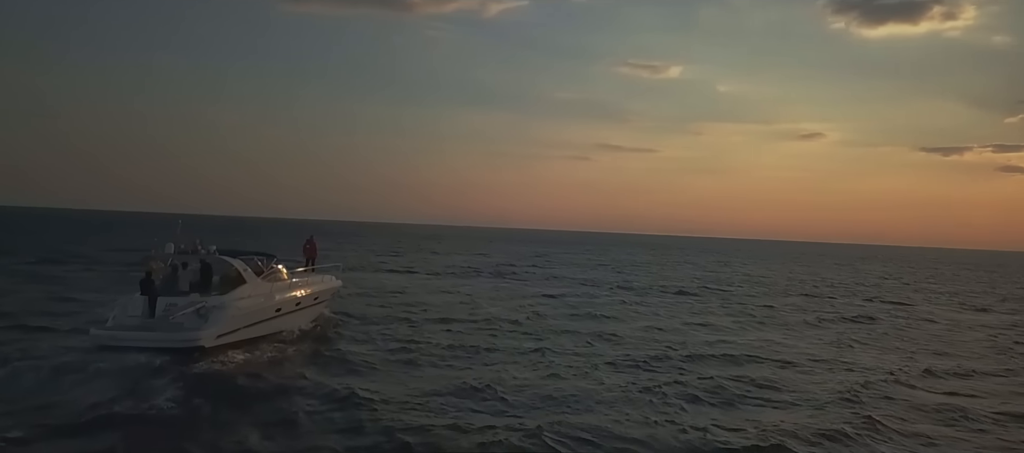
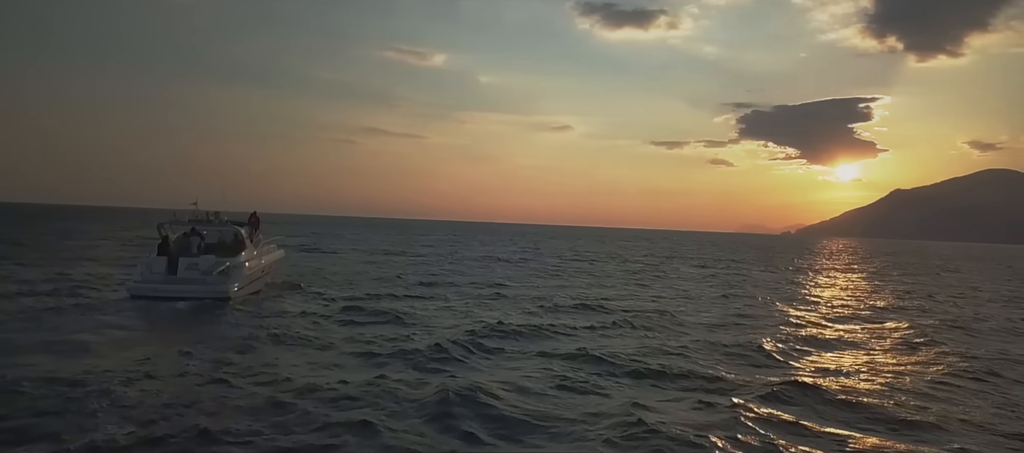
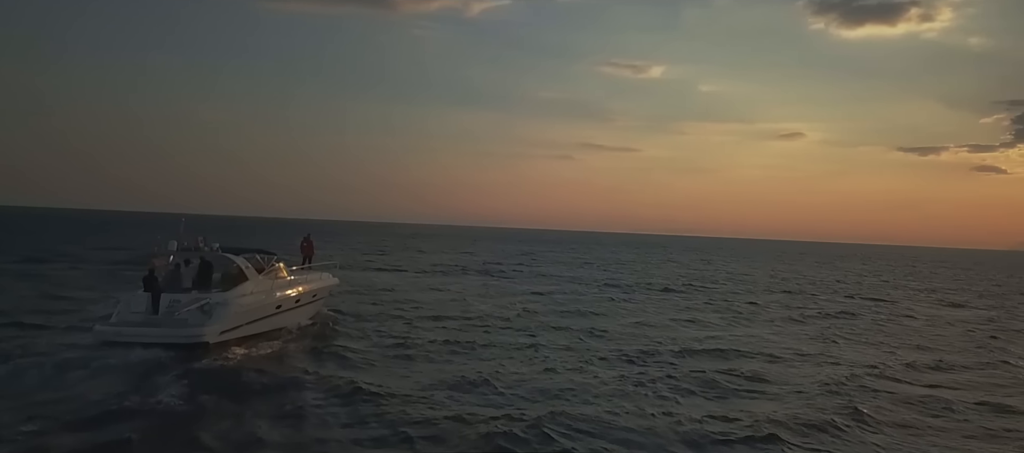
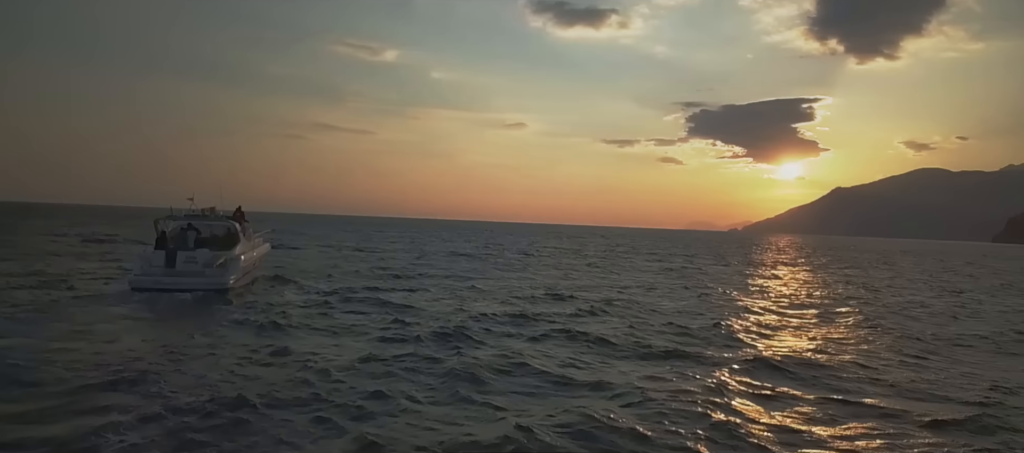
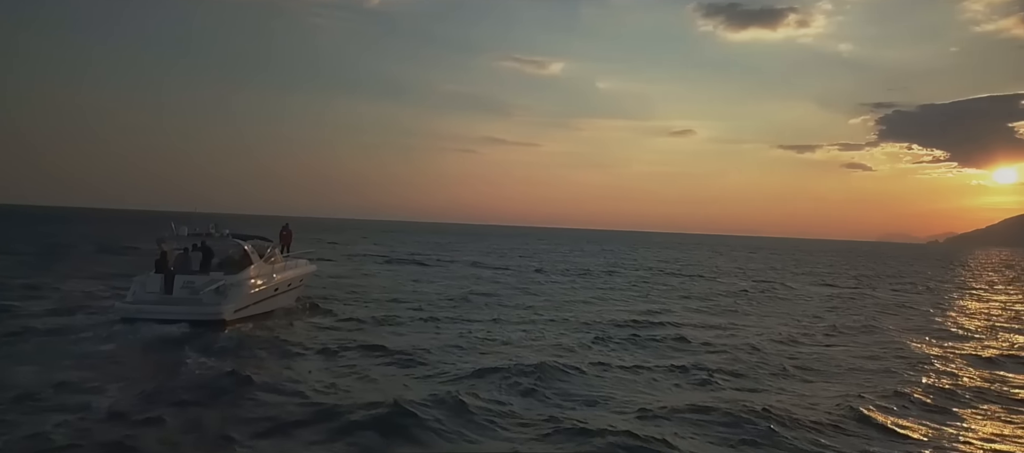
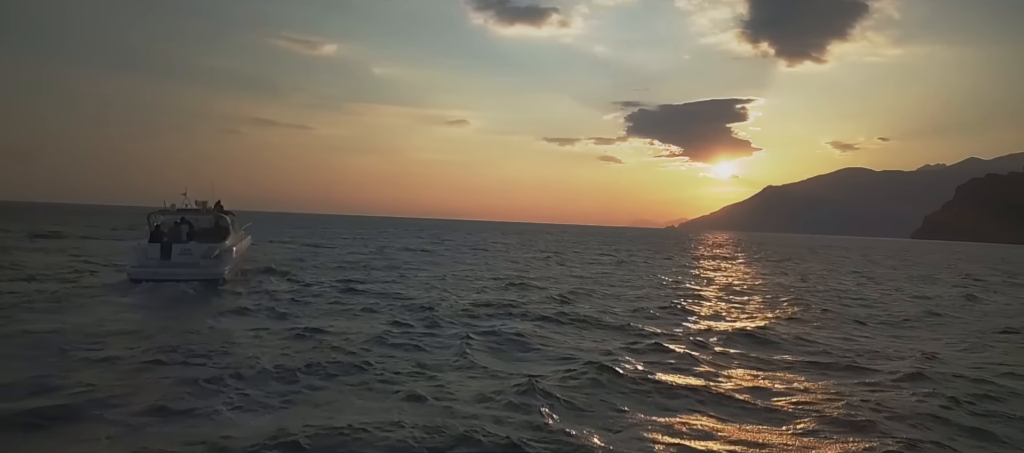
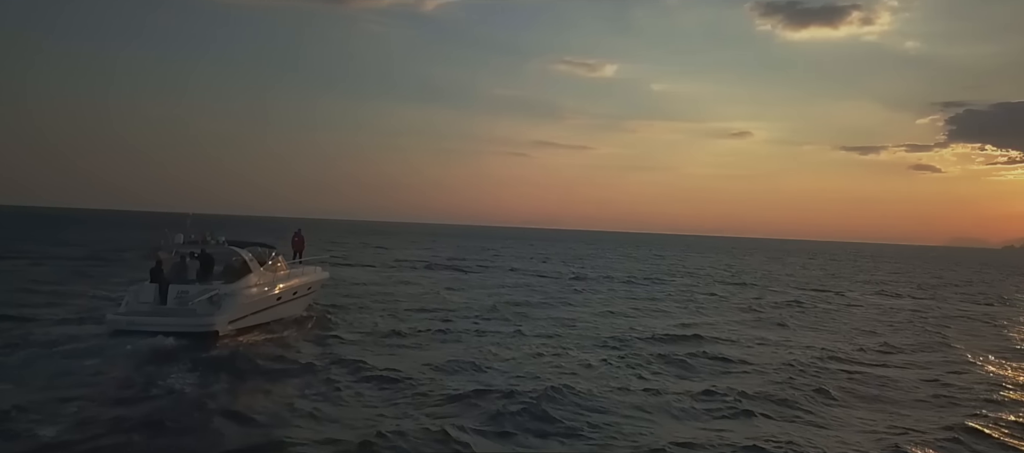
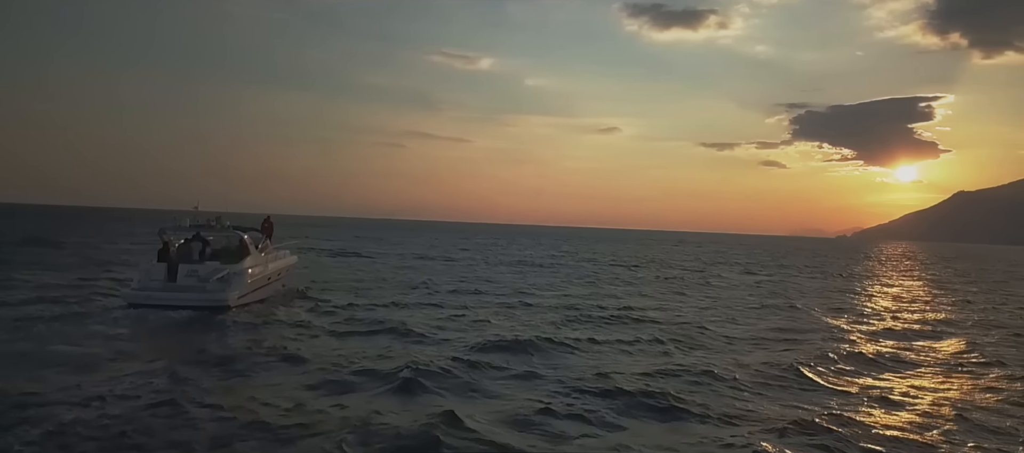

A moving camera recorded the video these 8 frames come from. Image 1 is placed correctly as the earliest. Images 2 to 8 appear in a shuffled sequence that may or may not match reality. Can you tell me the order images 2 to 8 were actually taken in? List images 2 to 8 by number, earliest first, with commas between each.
3, 7, 5, 8, 2, 4, 6
